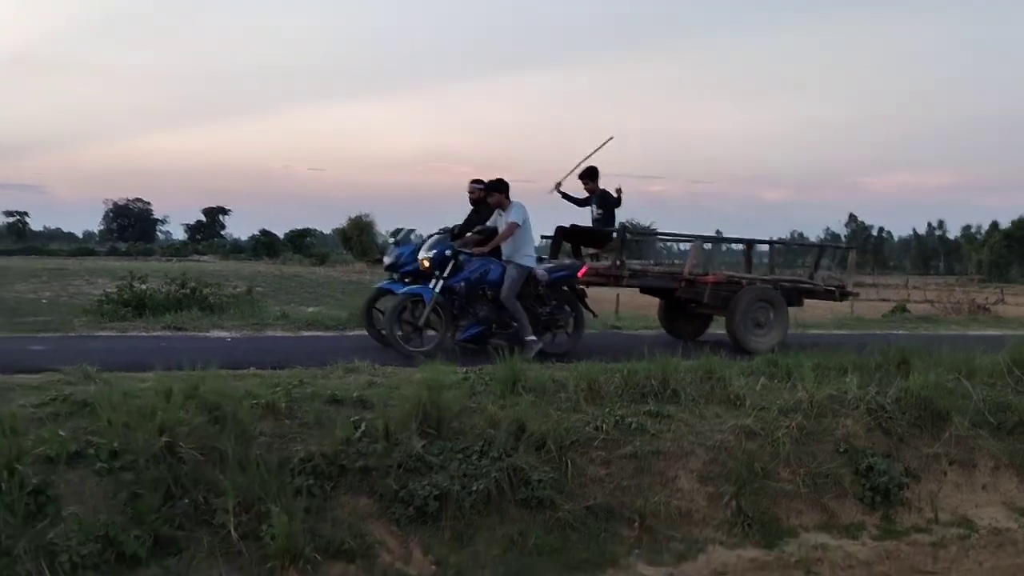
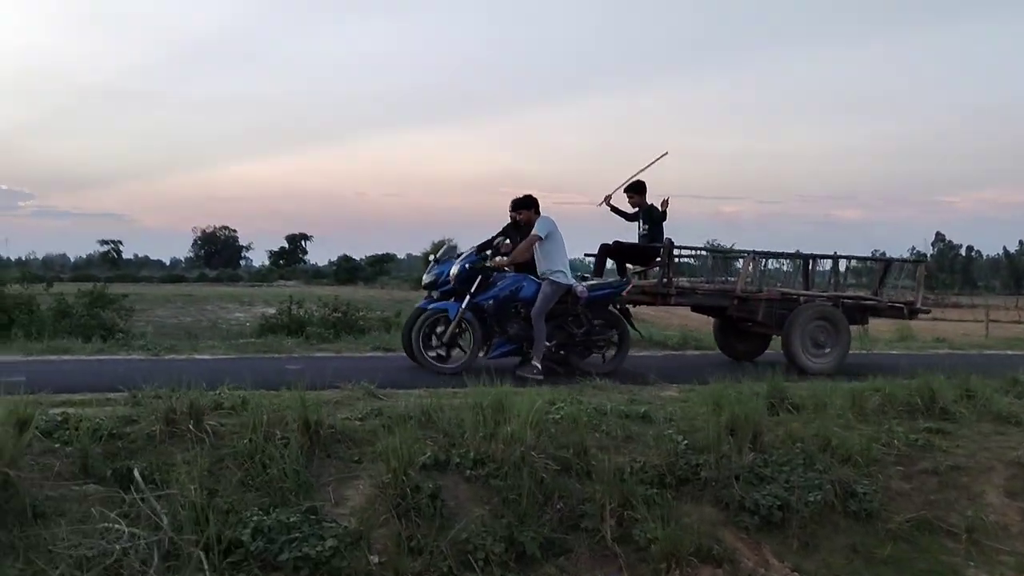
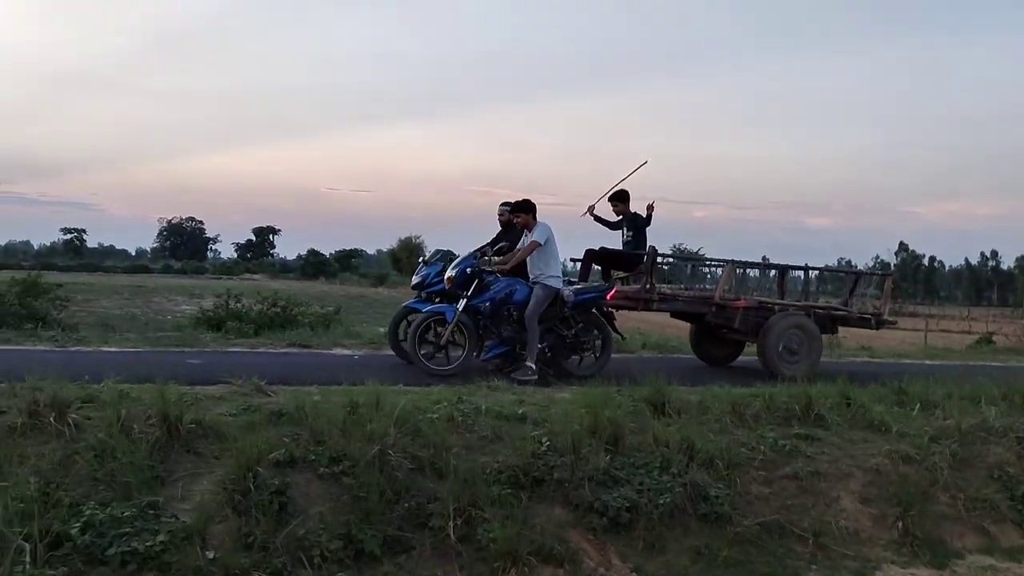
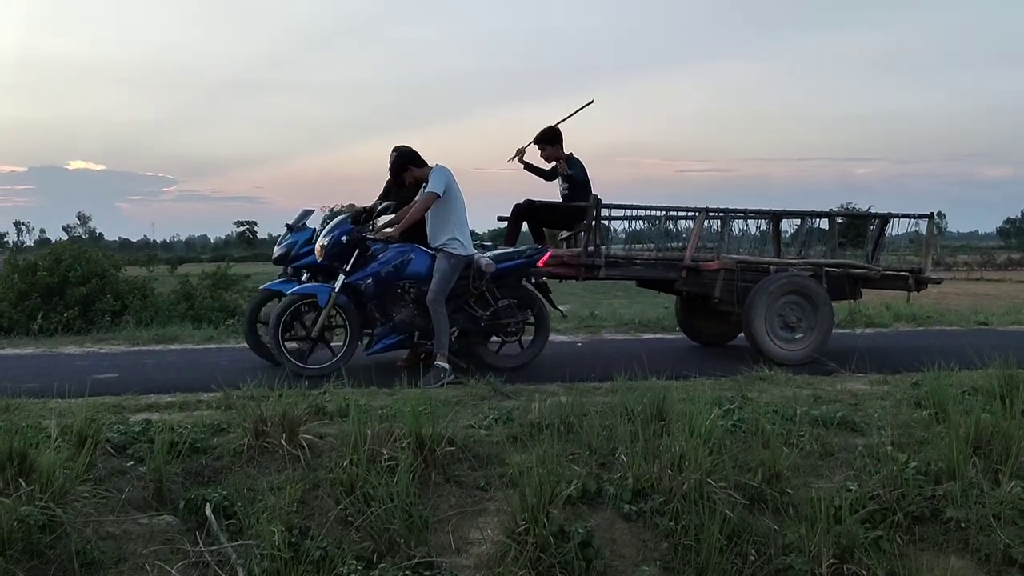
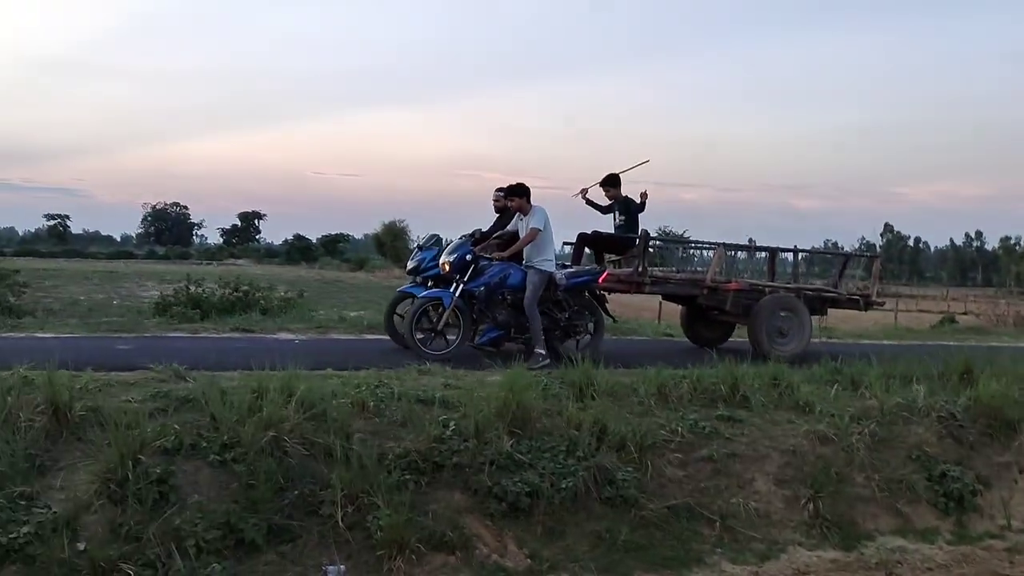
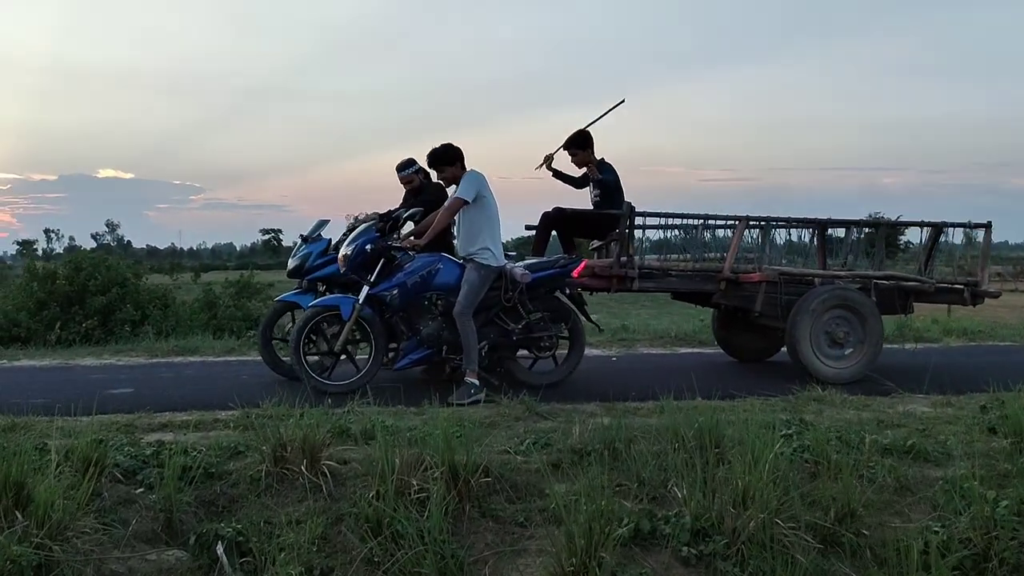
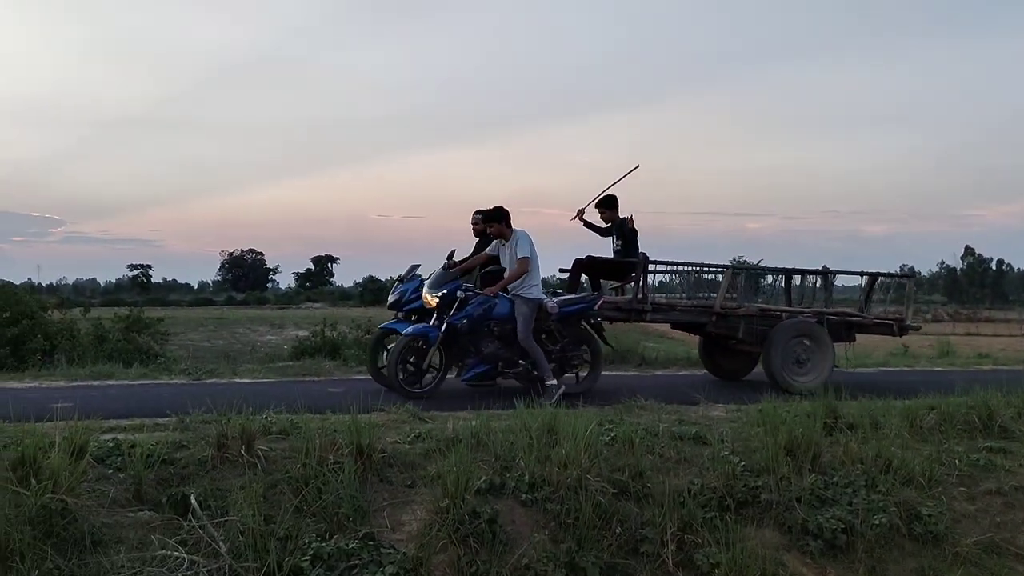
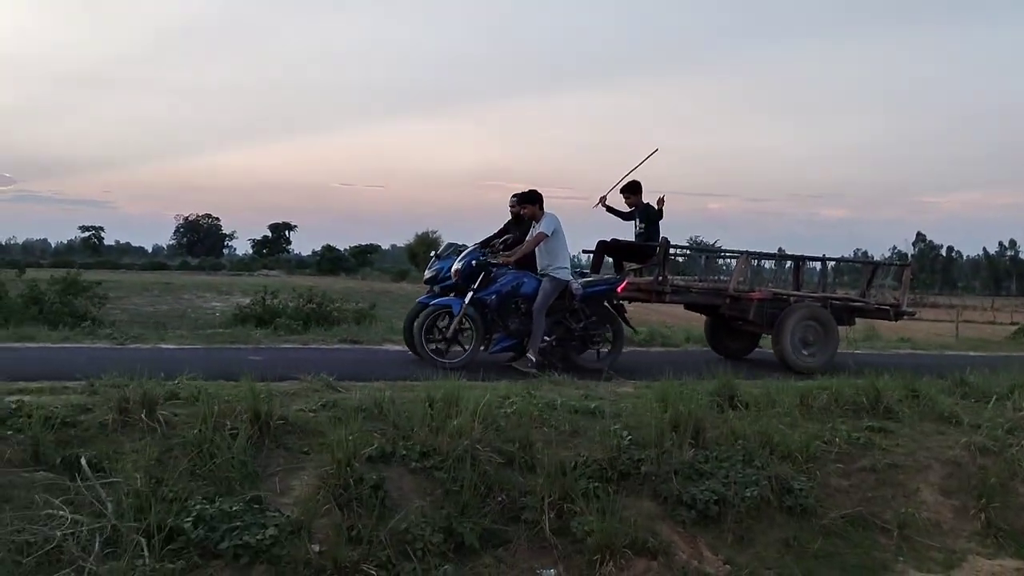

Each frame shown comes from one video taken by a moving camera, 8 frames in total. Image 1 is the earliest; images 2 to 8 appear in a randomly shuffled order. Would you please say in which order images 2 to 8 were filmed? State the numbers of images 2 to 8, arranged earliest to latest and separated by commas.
5, 3, 8, 2, 7, 4, 6
